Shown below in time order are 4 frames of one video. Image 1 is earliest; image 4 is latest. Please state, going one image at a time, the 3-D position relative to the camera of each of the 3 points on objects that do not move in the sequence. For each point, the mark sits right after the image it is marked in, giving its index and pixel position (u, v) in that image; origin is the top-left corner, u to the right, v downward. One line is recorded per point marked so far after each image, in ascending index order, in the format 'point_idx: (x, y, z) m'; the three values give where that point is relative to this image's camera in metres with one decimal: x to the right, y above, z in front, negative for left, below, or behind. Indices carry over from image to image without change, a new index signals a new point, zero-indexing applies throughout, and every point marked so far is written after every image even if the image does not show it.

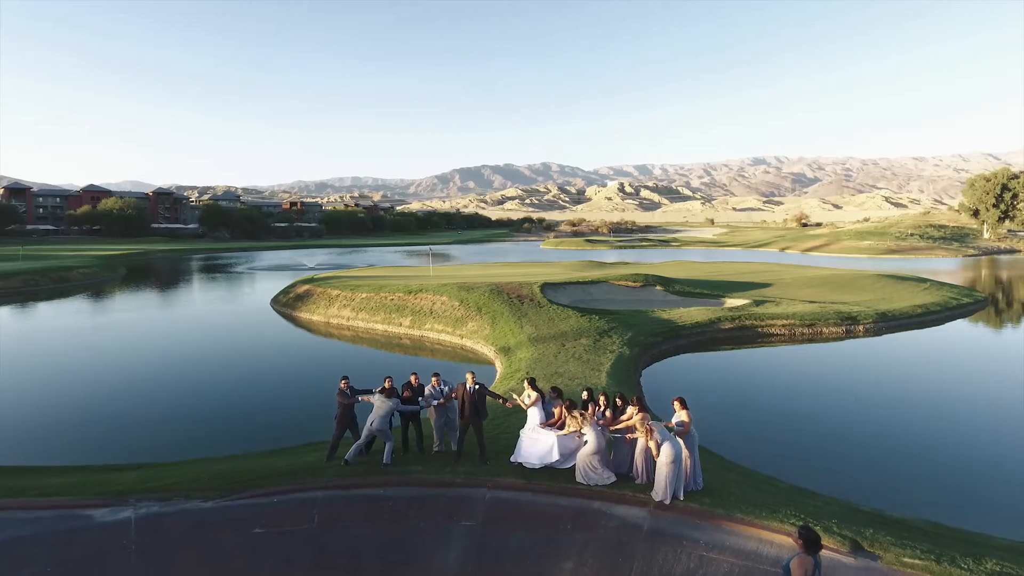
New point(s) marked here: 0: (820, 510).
0: (+5.5, -4.0, +11.7) m
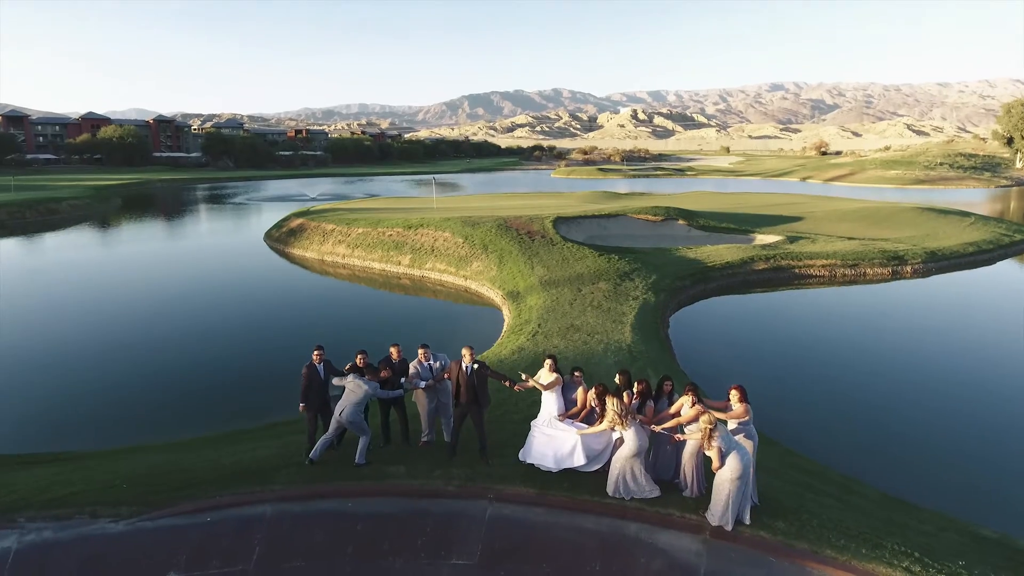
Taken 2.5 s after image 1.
0: (+5.6, -3.3, +8.7) m
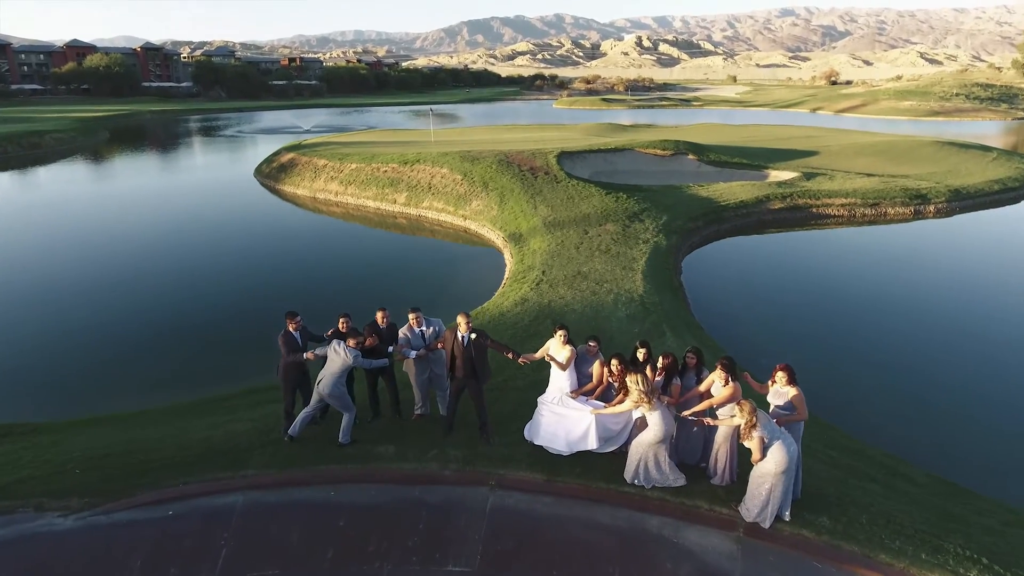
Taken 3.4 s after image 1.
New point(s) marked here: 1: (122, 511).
0: (+5.6, -2.9, +7.6) m
1: (-4.7, -2.7, +7.9) m
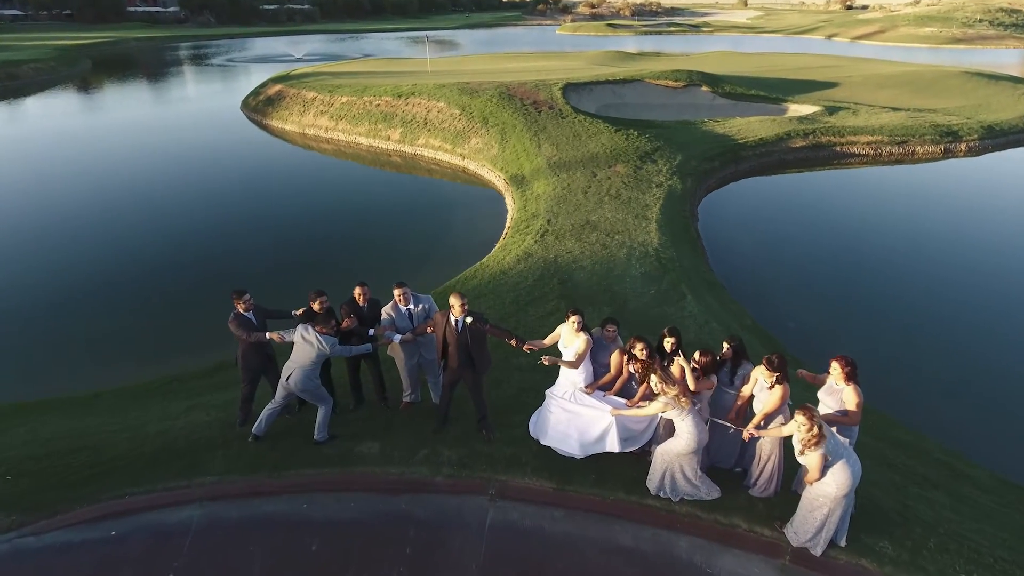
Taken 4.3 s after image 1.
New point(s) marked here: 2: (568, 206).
0: (+5.7, -2.7, +6.4) m
1: (-4.6, -2.4, +6.7) m
2: (+1.6, +2.3, +18.5) m
